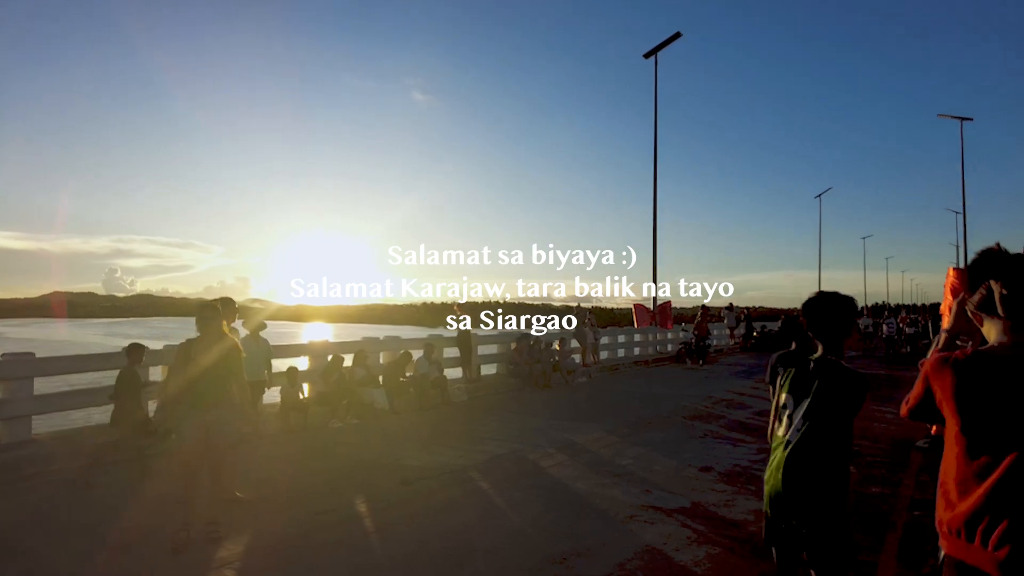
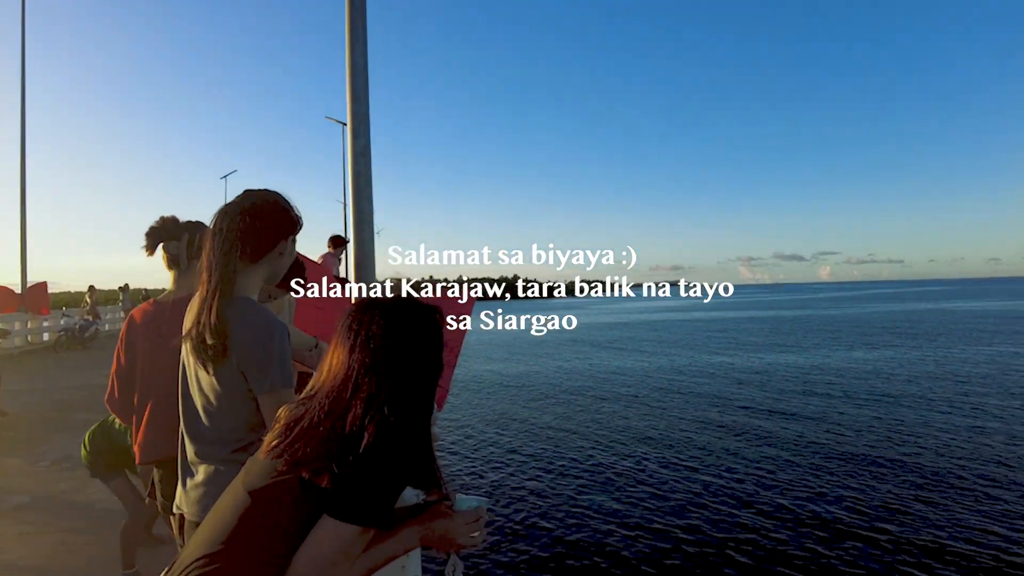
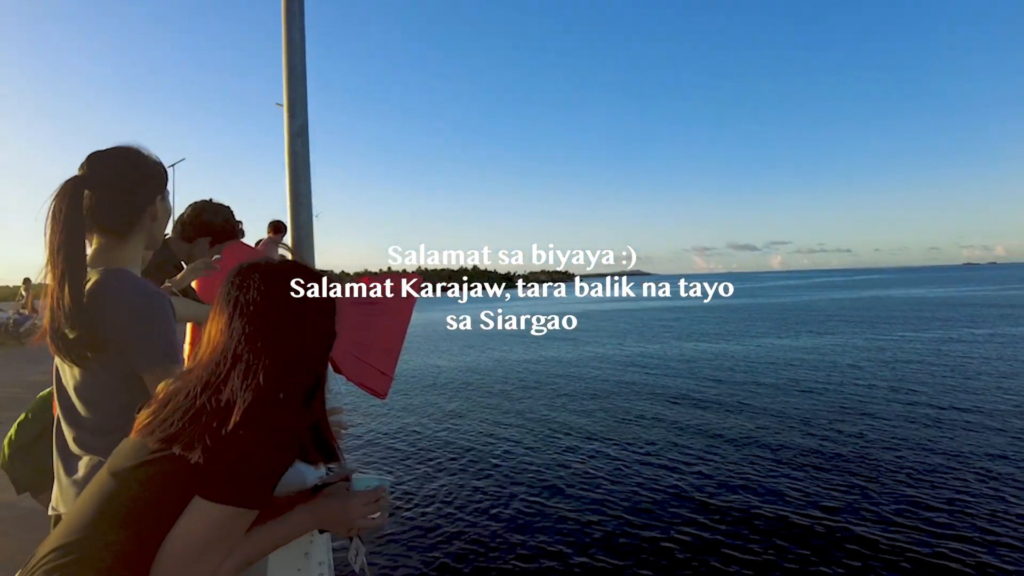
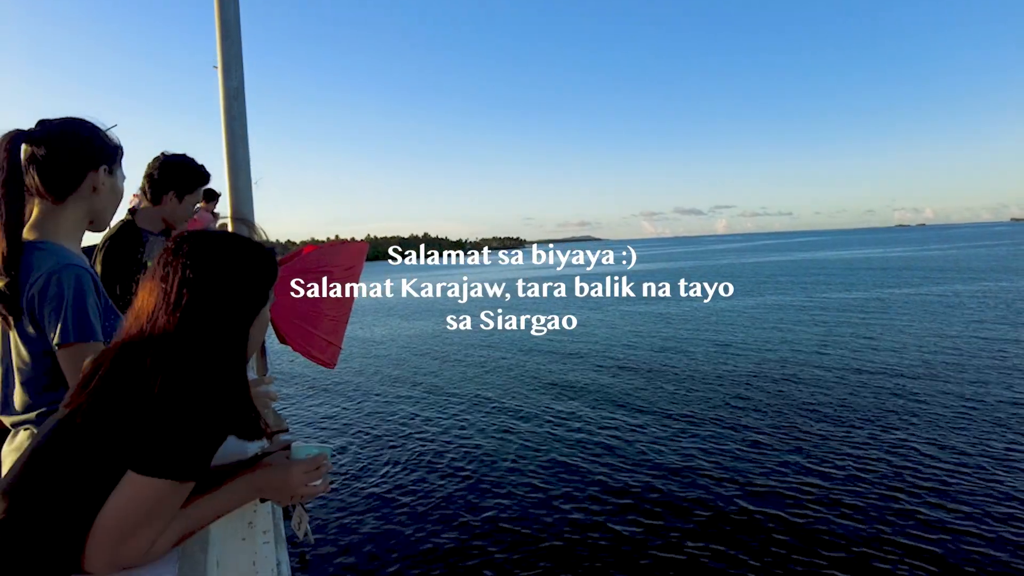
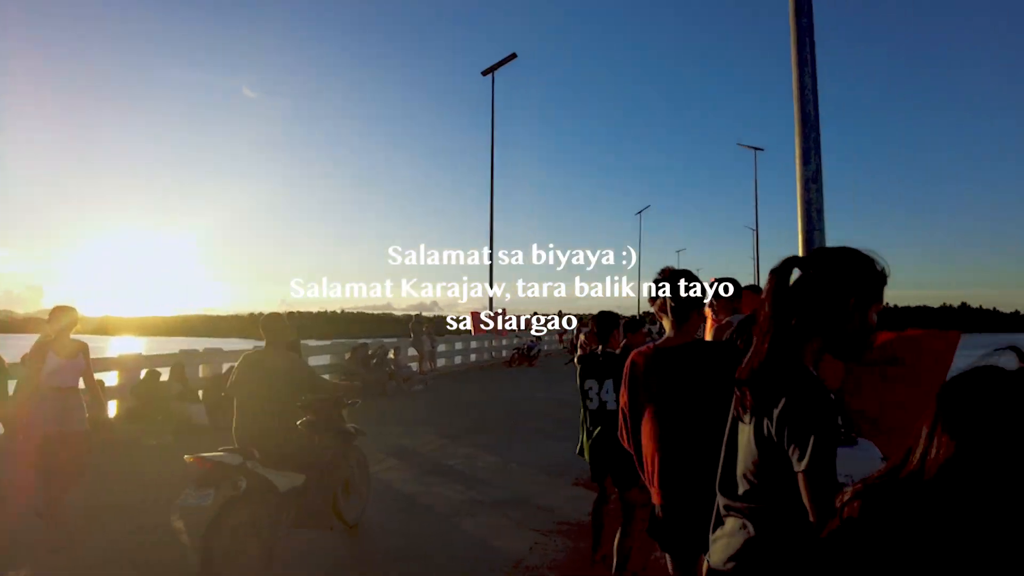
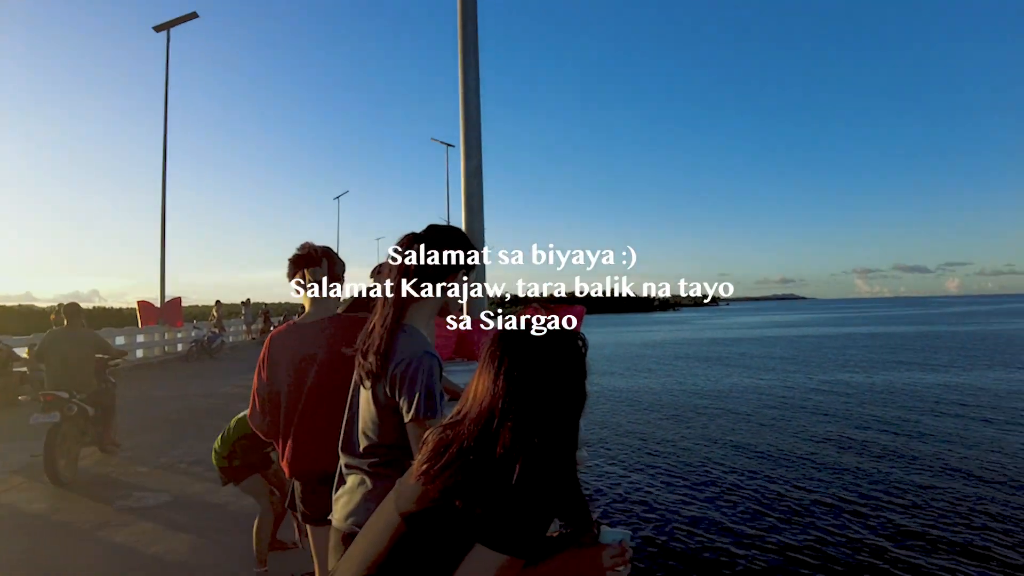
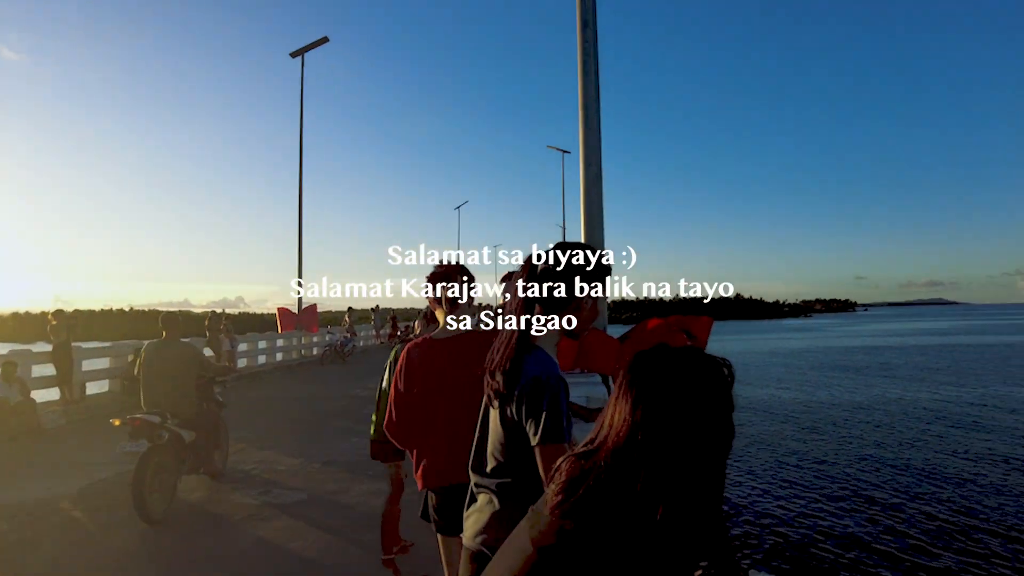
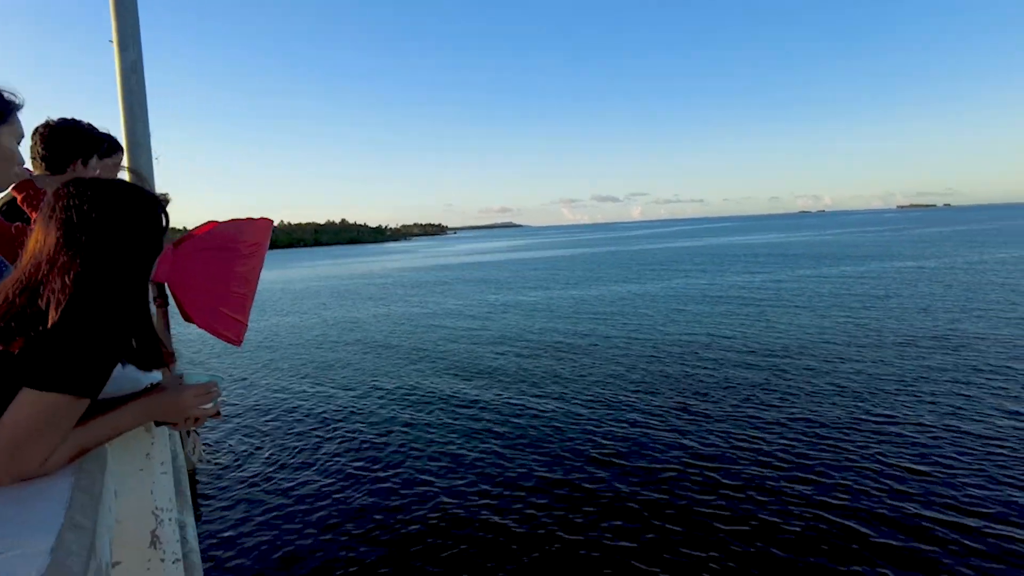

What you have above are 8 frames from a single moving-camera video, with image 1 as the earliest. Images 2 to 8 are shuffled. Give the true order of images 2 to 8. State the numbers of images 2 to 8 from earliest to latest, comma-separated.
5, 7, 6, 2, 3, 4, 8
